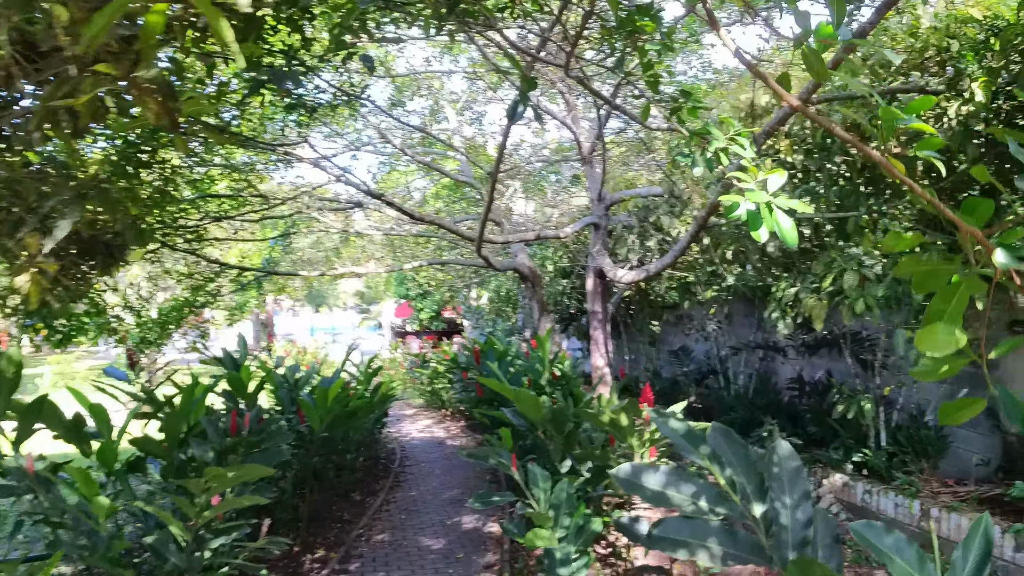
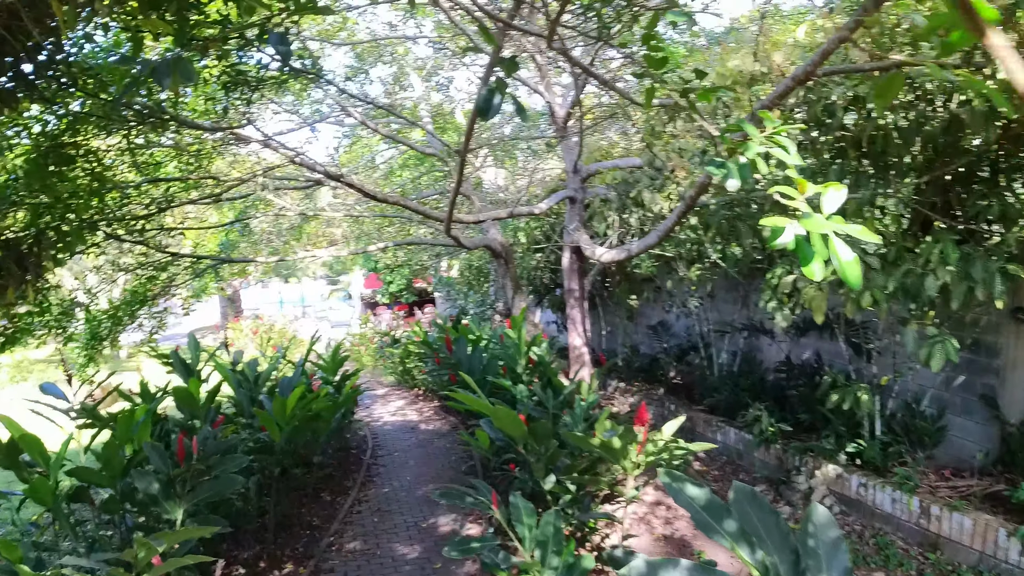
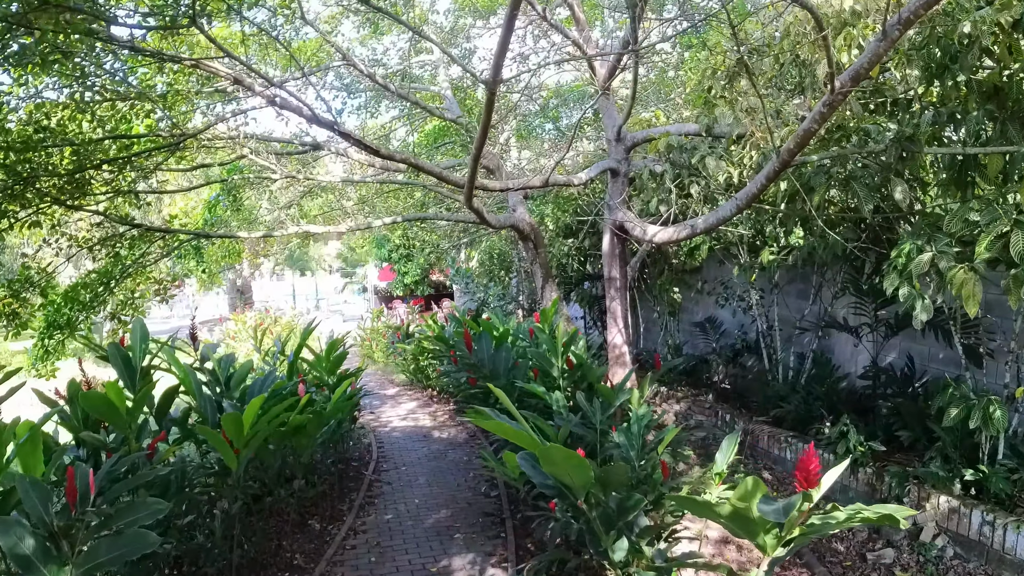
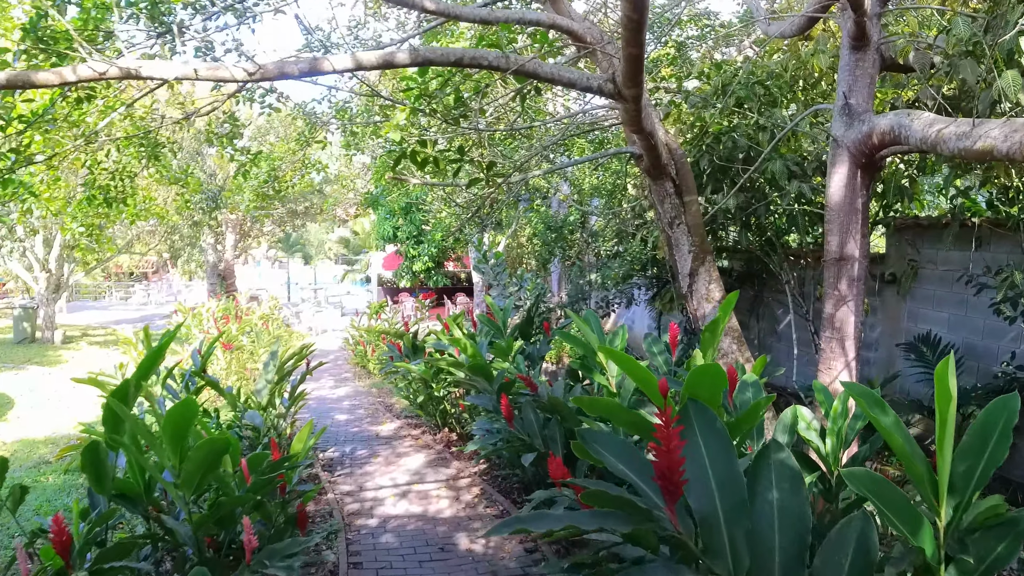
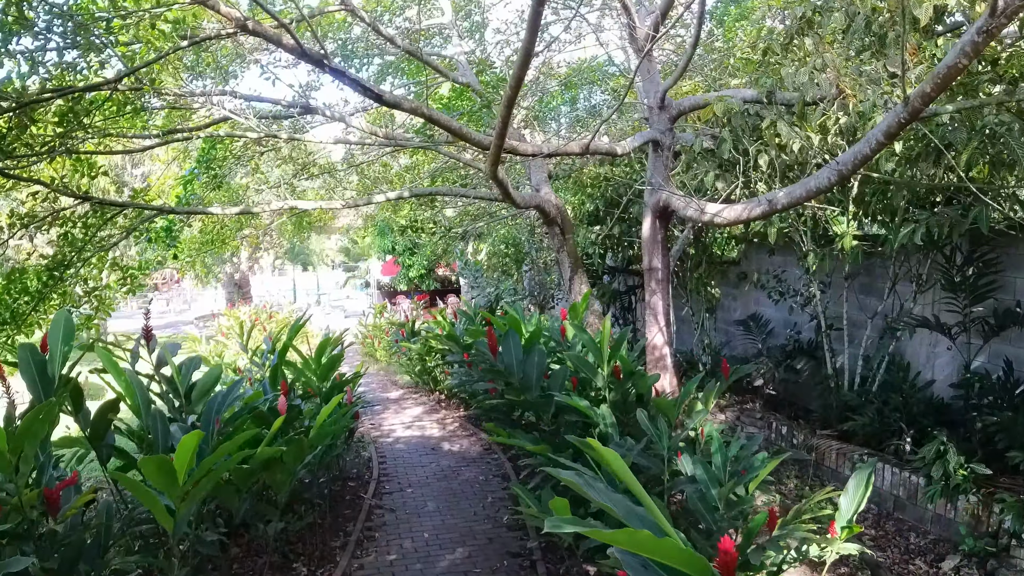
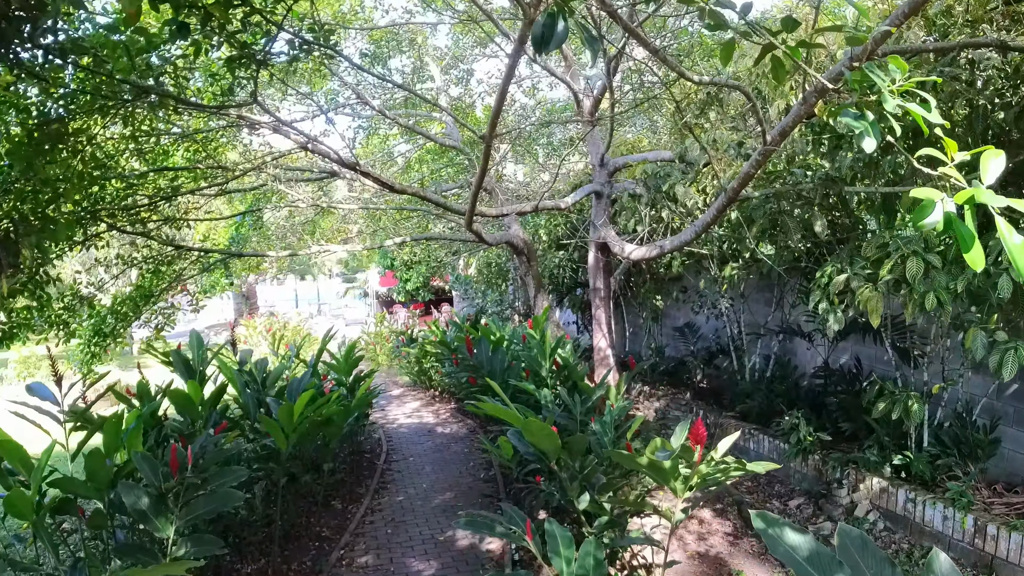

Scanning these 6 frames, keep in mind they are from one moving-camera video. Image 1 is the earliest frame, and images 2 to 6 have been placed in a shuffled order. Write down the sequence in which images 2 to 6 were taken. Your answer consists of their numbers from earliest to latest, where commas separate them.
2, 6, 3, 5, 4
